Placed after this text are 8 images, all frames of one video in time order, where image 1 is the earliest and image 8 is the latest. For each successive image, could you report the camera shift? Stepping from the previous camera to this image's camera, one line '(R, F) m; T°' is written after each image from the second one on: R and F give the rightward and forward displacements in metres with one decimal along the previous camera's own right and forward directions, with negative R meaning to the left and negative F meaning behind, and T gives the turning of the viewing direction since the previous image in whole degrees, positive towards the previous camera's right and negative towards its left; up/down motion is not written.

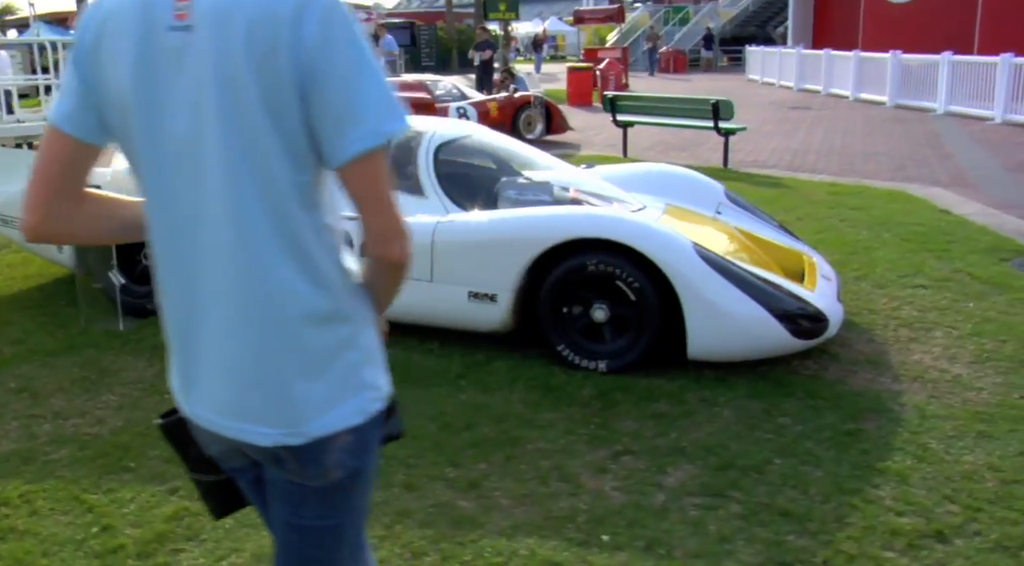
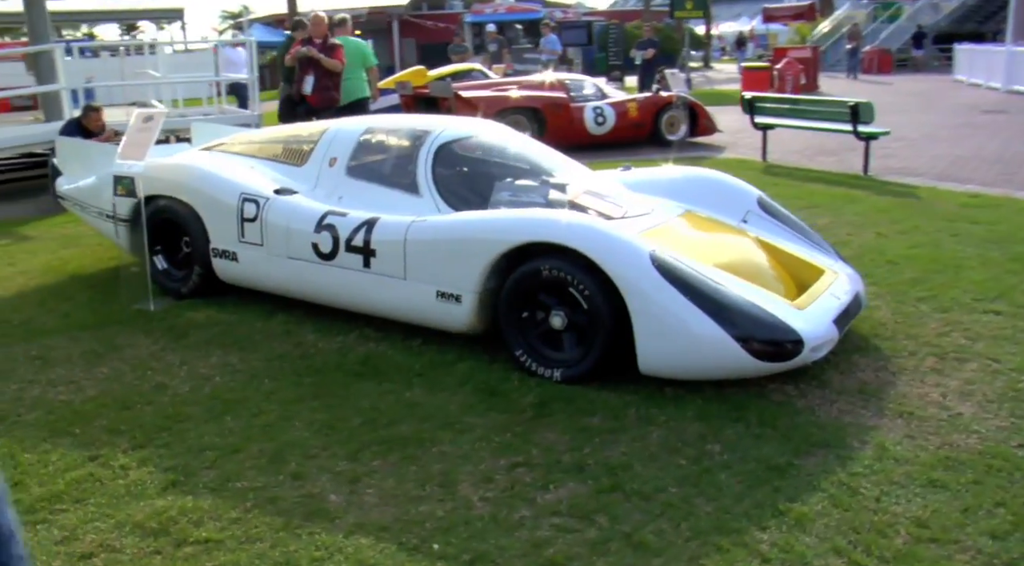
(+1.0, +0.2) m; -13°
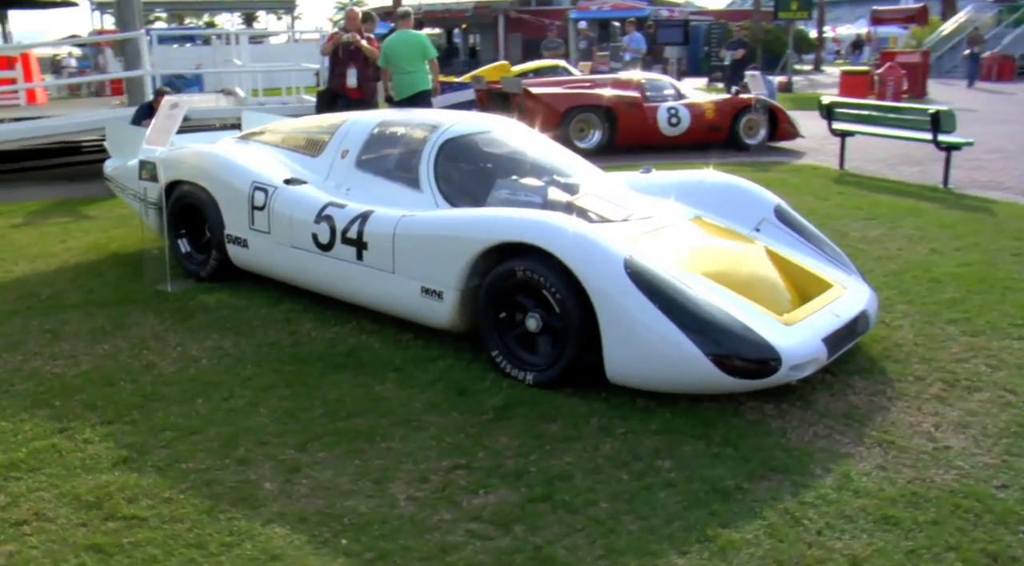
(+0.5, +0.1) m; -6°
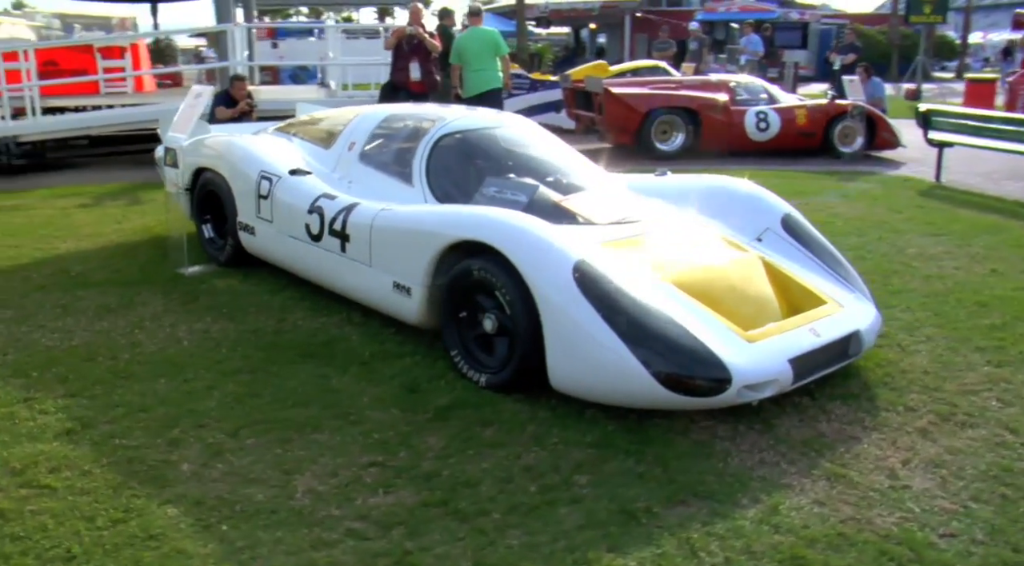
(+0.7, +0.1) m; -8°
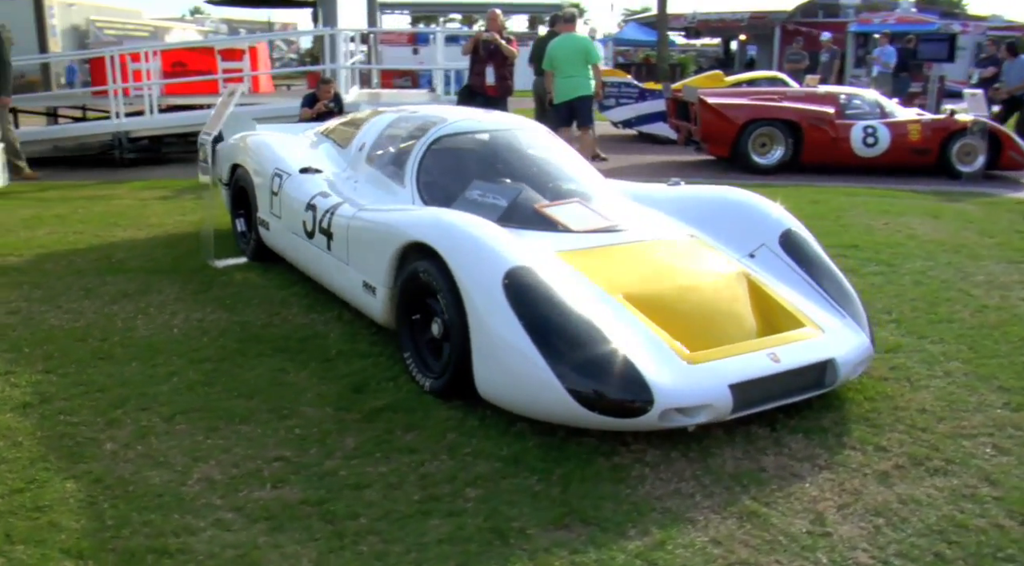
(+0.7, +0.2) m; -9°
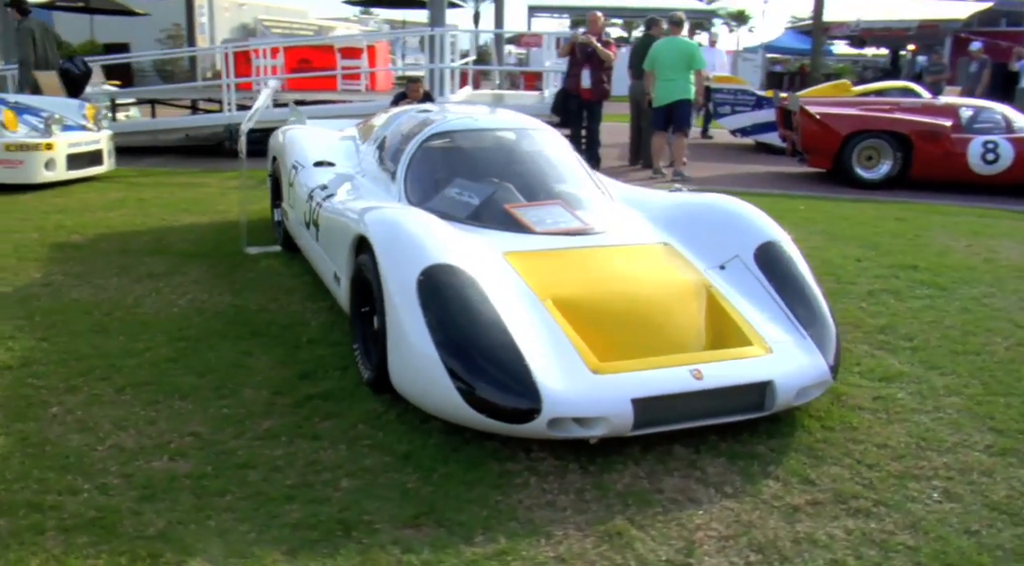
(+0.8, +0.1) m; -9°
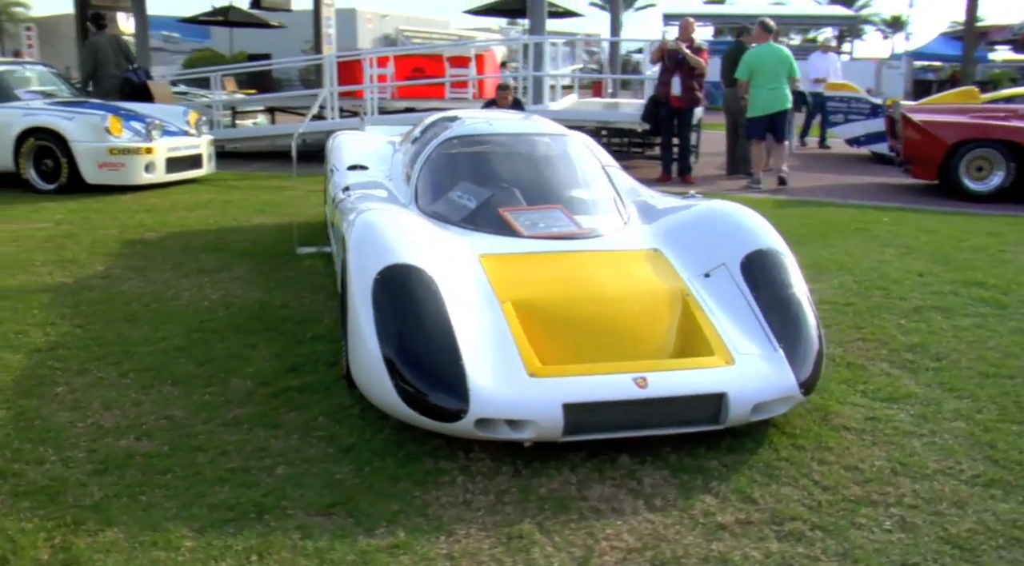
(+0.6, 0.0) m; -9°
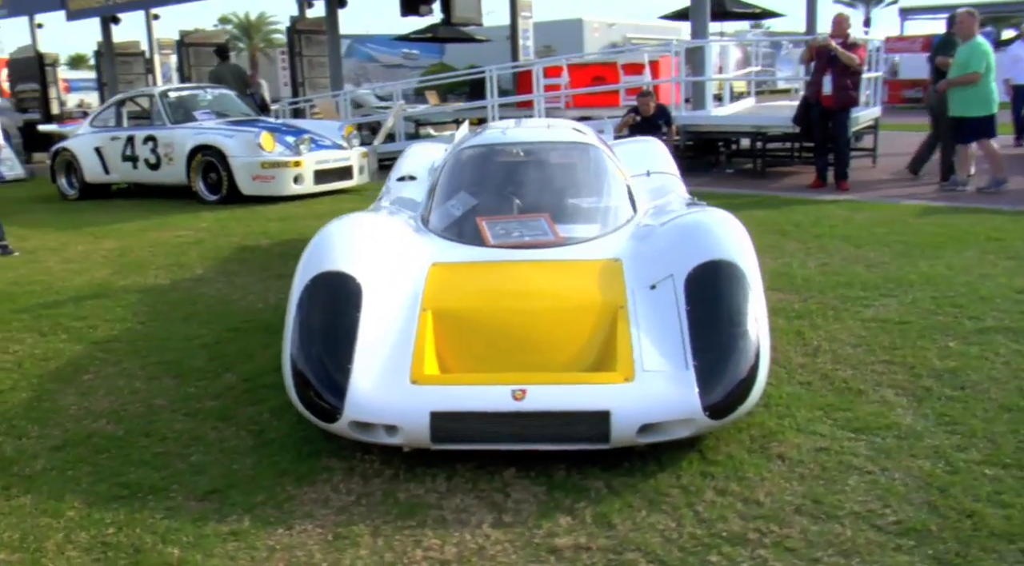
(+1.1, +0.1) m; -15°
